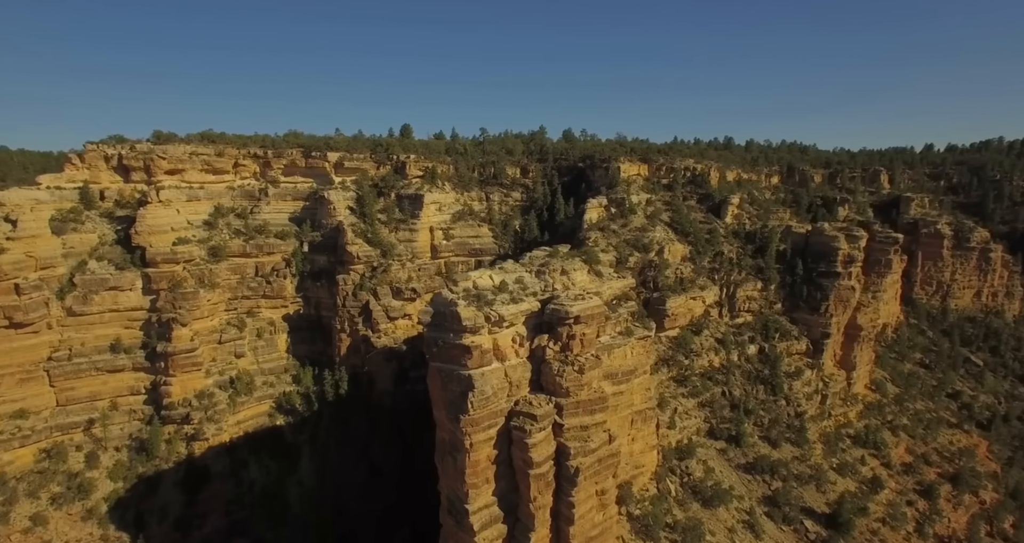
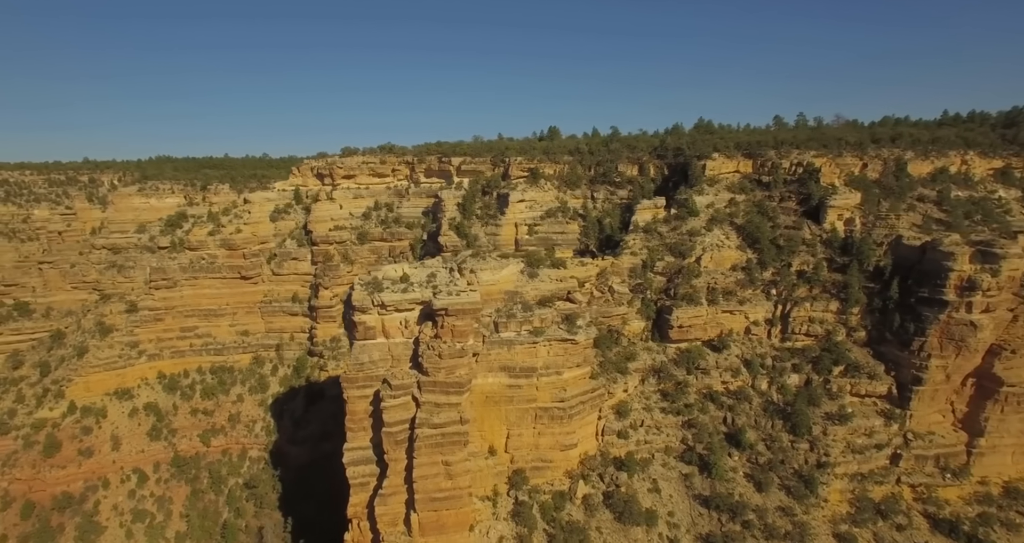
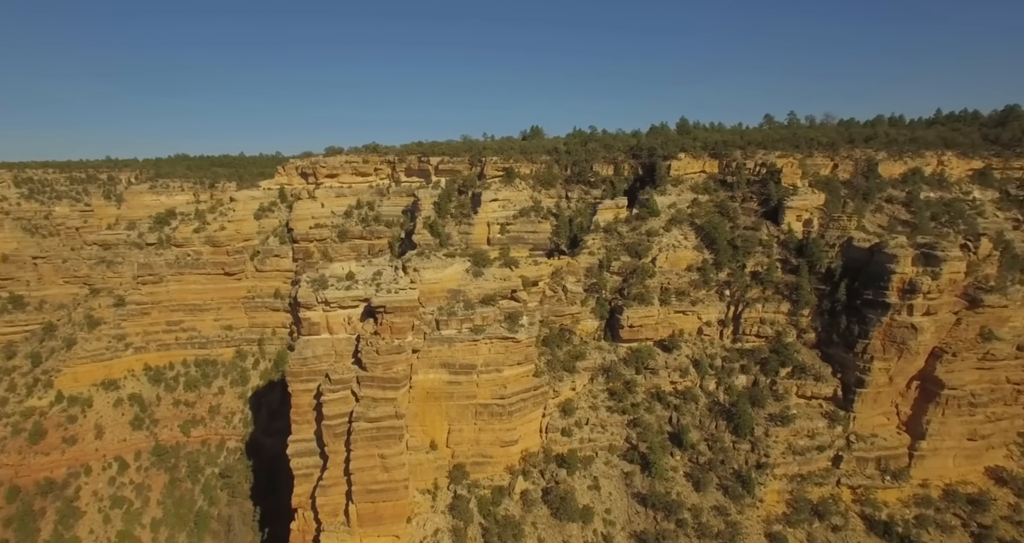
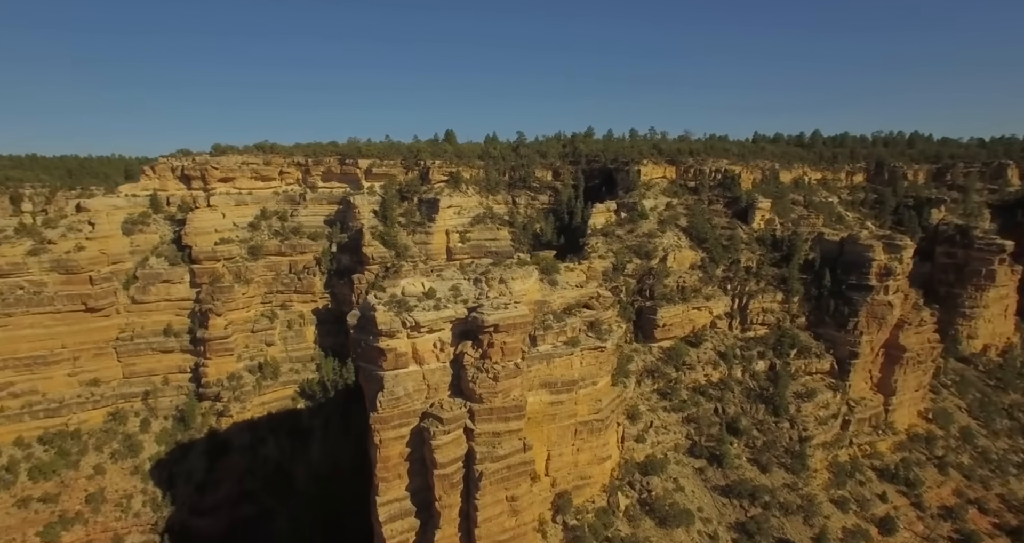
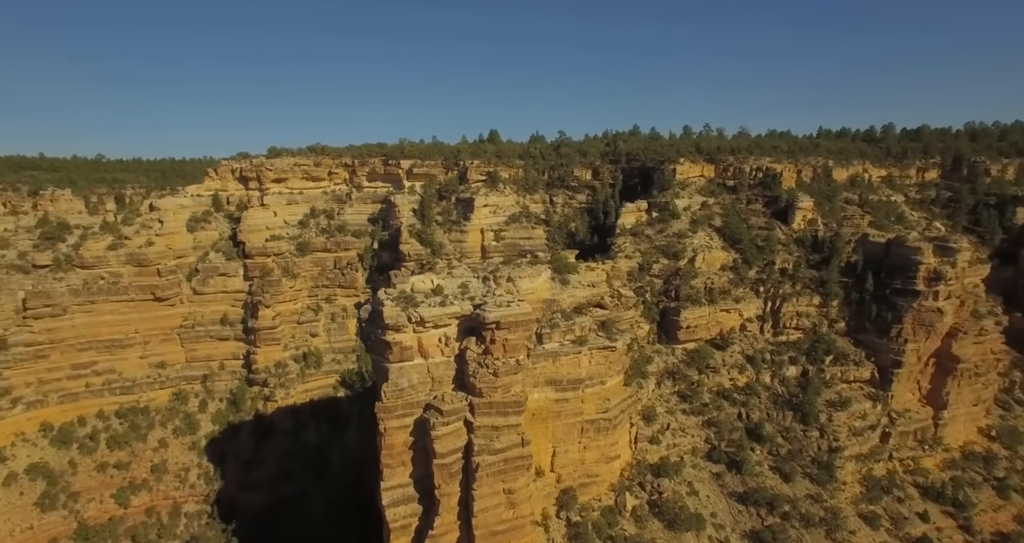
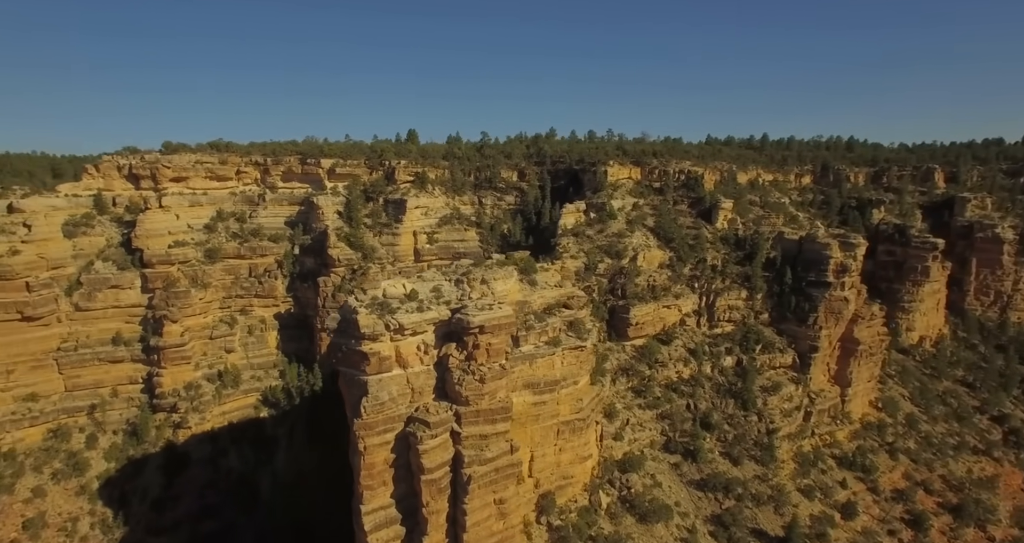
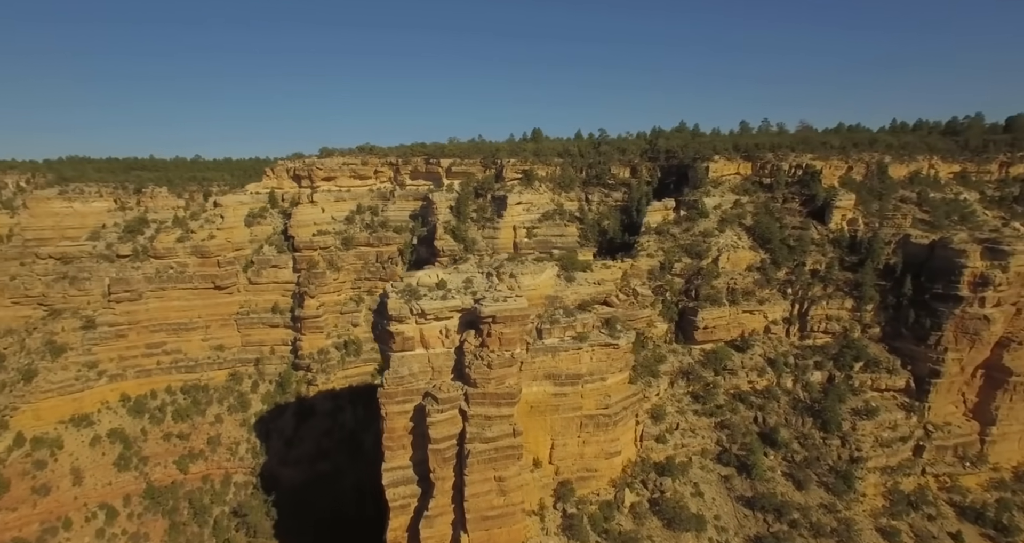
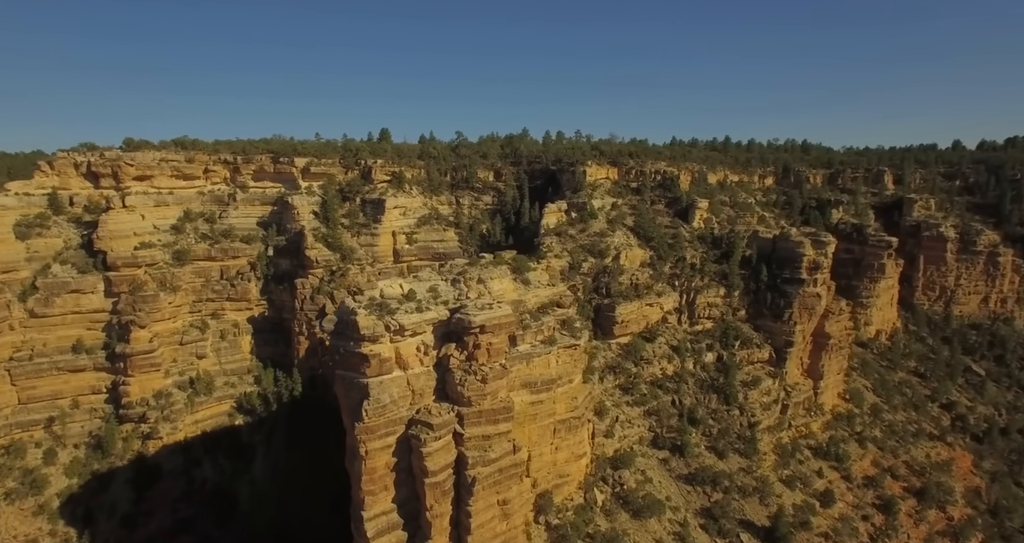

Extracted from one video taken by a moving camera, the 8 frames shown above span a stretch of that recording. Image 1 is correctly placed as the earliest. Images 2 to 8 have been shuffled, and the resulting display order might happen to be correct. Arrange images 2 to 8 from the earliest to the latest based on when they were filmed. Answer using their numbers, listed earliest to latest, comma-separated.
8, 6, 4, 5, 7, 2, 3
